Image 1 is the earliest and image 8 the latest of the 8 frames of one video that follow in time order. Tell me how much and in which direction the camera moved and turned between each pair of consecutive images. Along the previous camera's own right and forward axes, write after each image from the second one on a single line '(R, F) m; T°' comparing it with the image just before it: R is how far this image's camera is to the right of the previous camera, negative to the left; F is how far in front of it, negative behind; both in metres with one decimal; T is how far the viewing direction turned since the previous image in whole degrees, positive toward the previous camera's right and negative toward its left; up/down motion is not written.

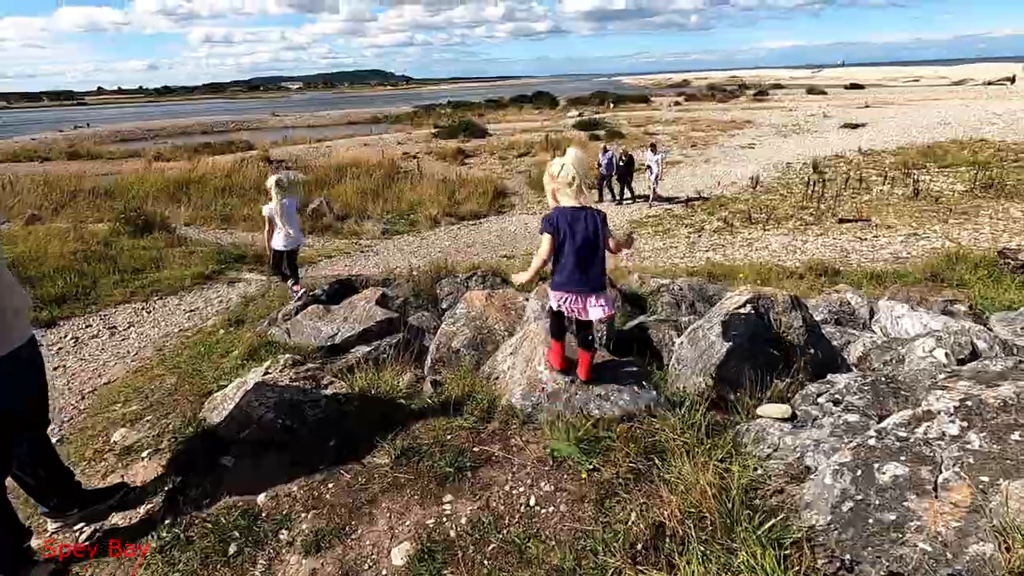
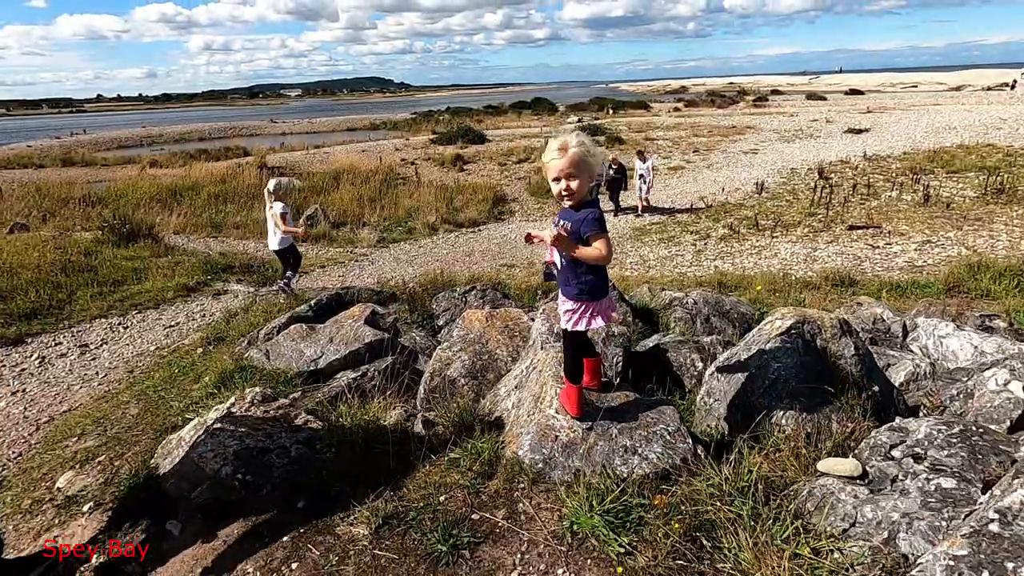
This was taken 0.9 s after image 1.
(0.0, +0.6) m; 0°
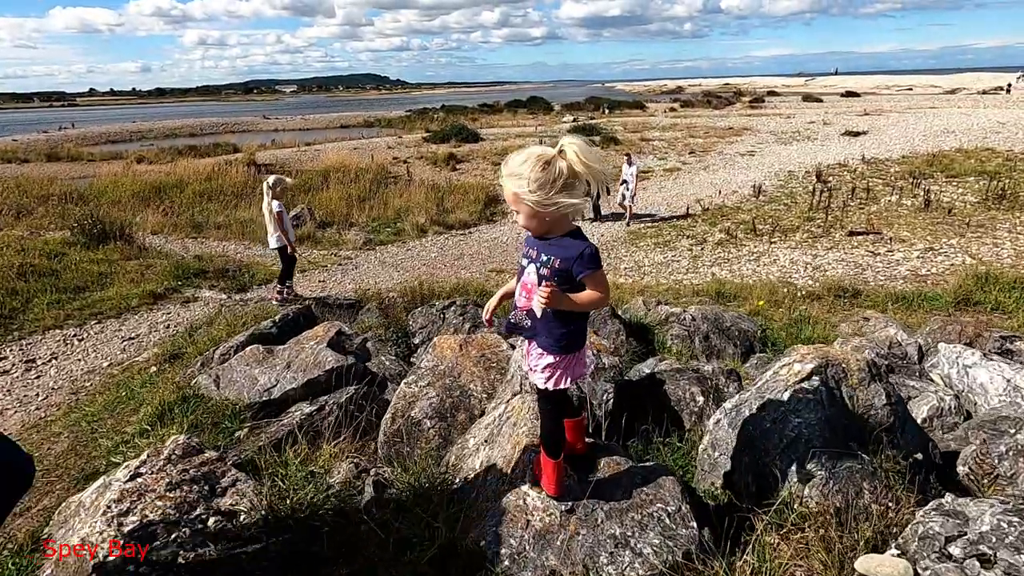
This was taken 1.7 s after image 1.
(+0.1, +0.6) m; 0°
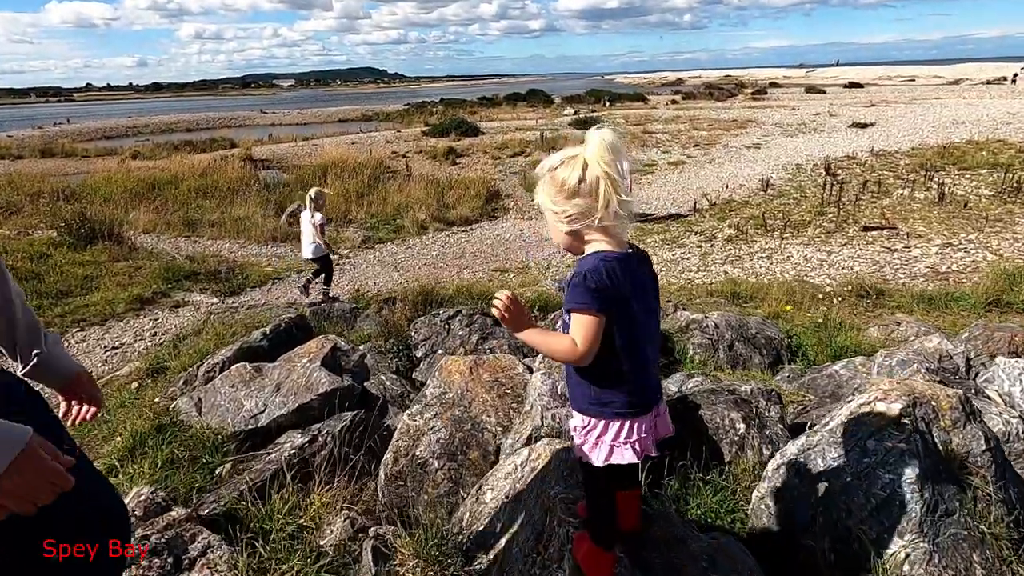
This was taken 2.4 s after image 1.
(-0.1, +0.6) m; 0°
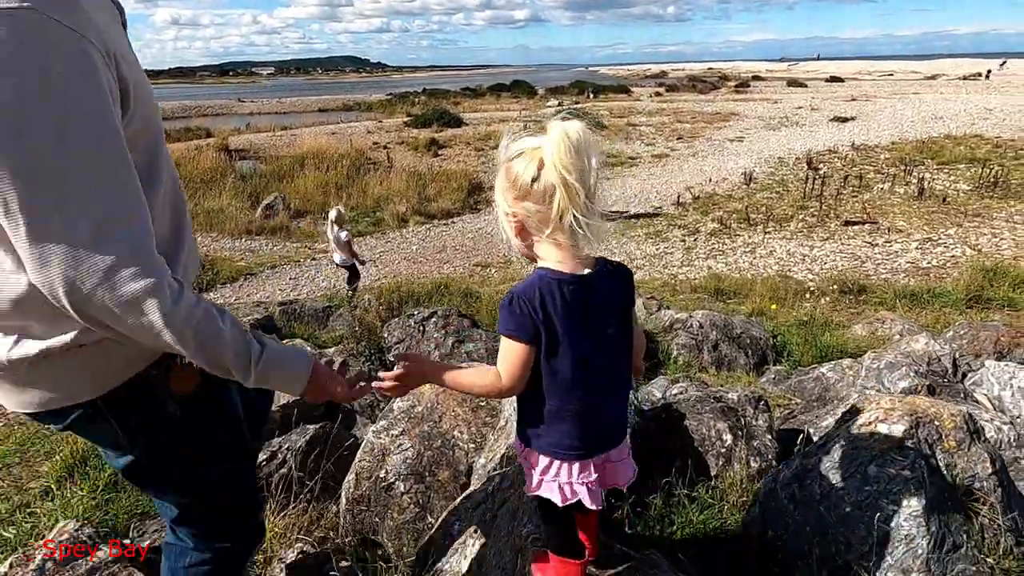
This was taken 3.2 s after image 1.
(0.0, +0.3) m; +1°
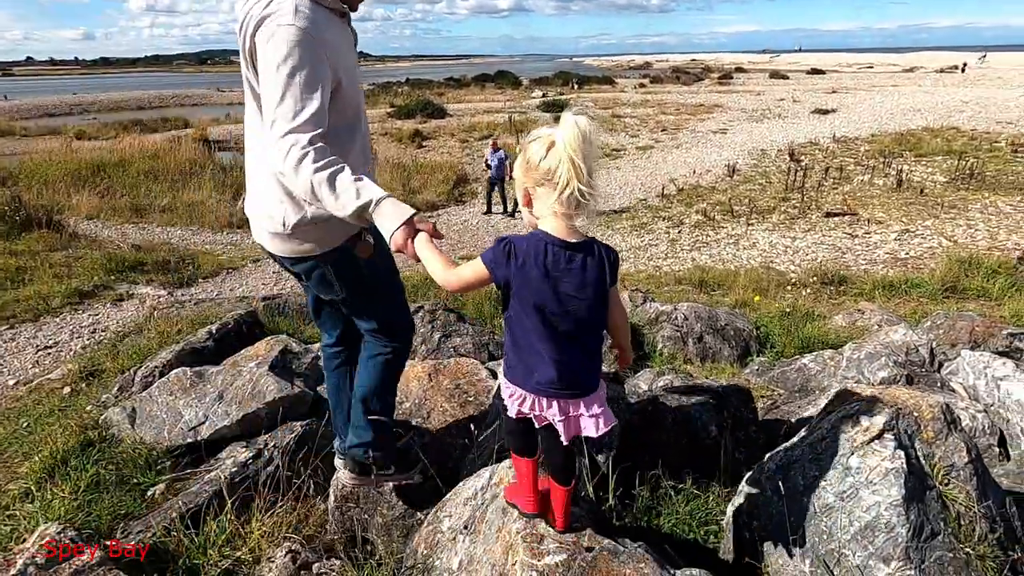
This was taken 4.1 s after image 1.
(0.0, 0.0) m; +1°
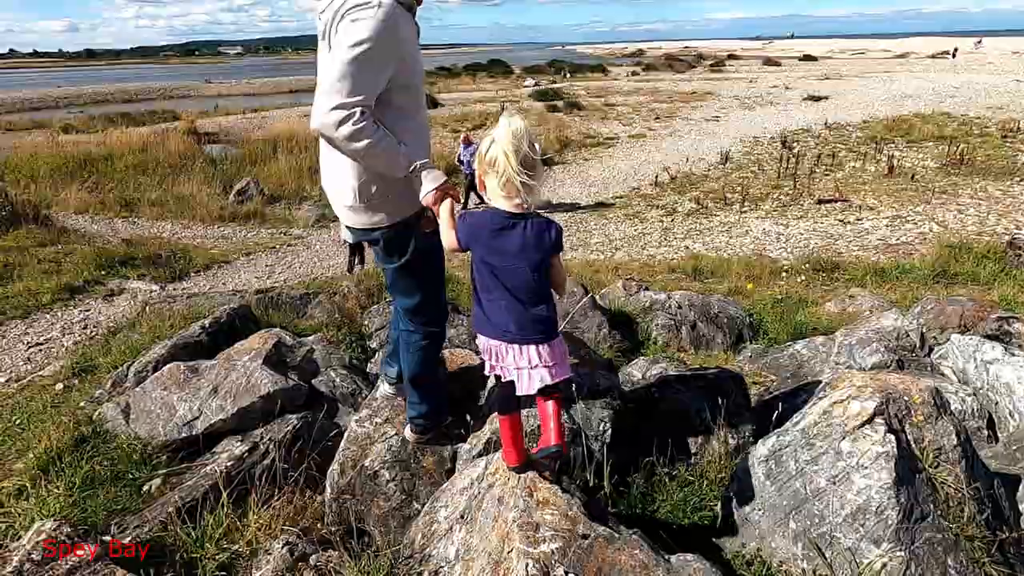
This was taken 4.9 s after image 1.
(0.0, 0.0) m; +1°
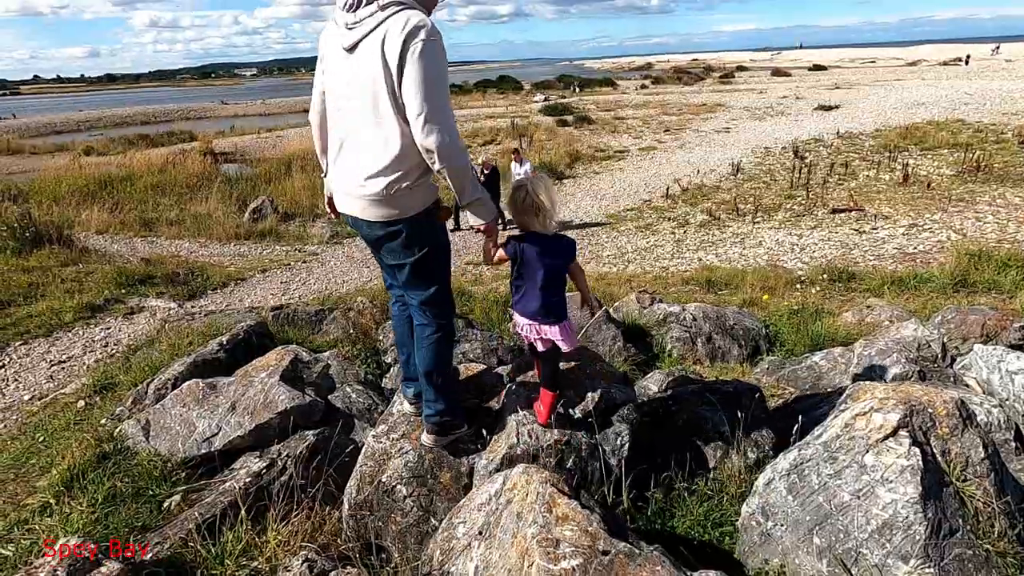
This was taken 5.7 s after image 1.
(0.0, 0.0) m; -1°
